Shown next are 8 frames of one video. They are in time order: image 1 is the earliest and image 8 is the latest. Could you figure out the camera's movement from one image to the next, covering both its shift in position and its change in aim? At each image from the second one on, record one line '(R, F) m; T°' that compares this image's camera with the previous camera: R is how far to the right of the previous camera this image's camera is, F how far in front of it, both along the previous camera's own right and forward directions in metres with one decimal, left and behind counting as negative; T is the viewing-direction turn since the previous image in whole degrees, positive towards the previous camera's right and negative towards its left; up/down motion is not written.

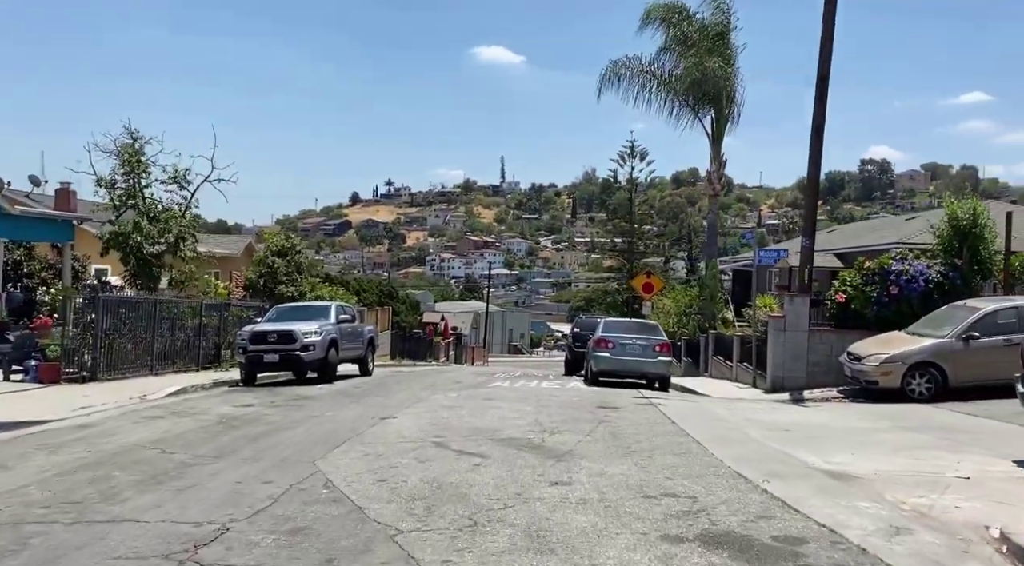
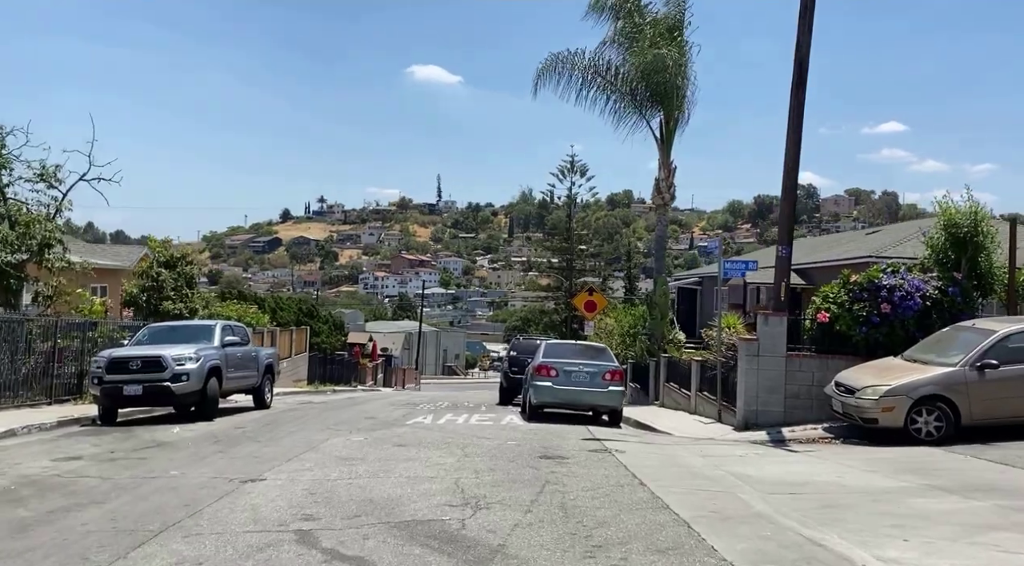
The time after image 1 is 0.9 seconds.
(+0.2, +3.3) m; +4°
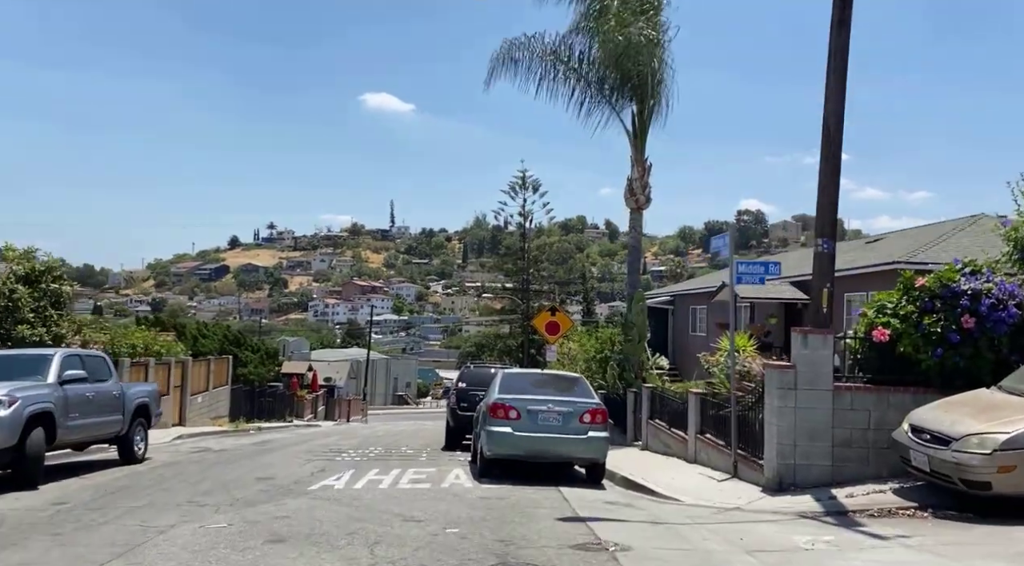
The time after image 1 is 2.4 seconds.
(+0.1, +4.5) m; +3°
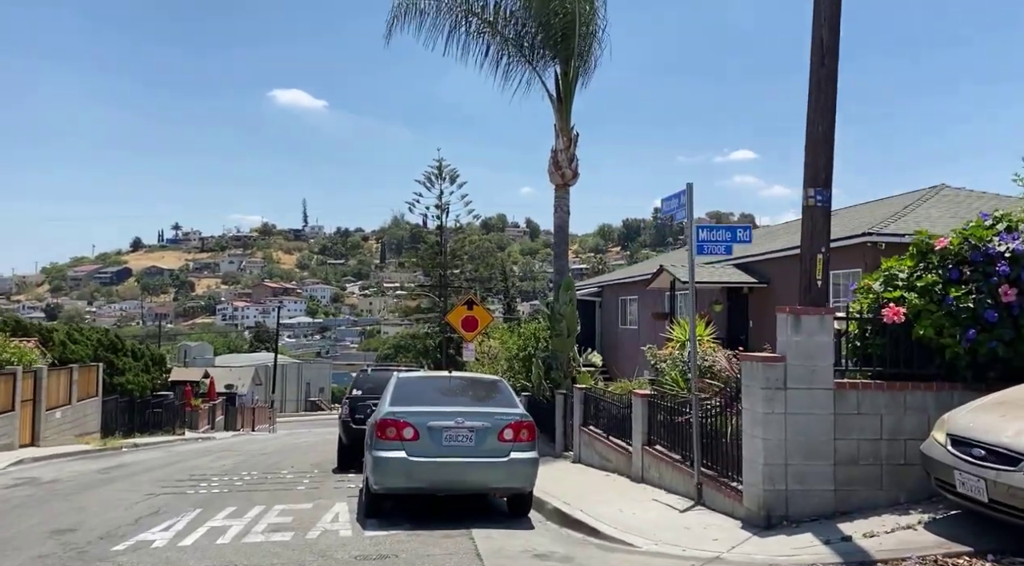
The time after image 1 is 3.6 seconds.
(+0.3, +3.2) m; +5°
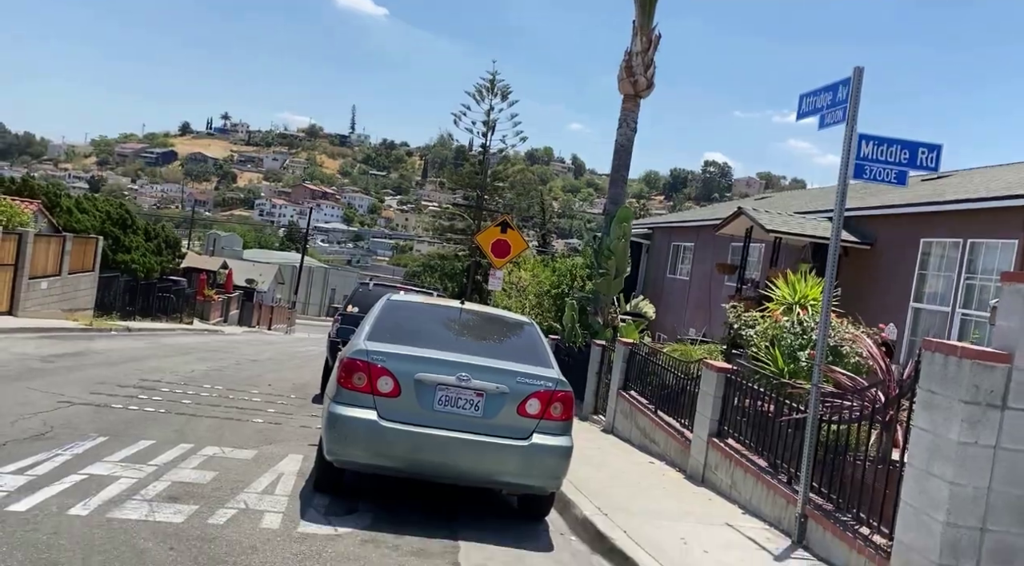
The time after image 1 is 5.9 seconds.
(-0.1, +3.3) m; -2°
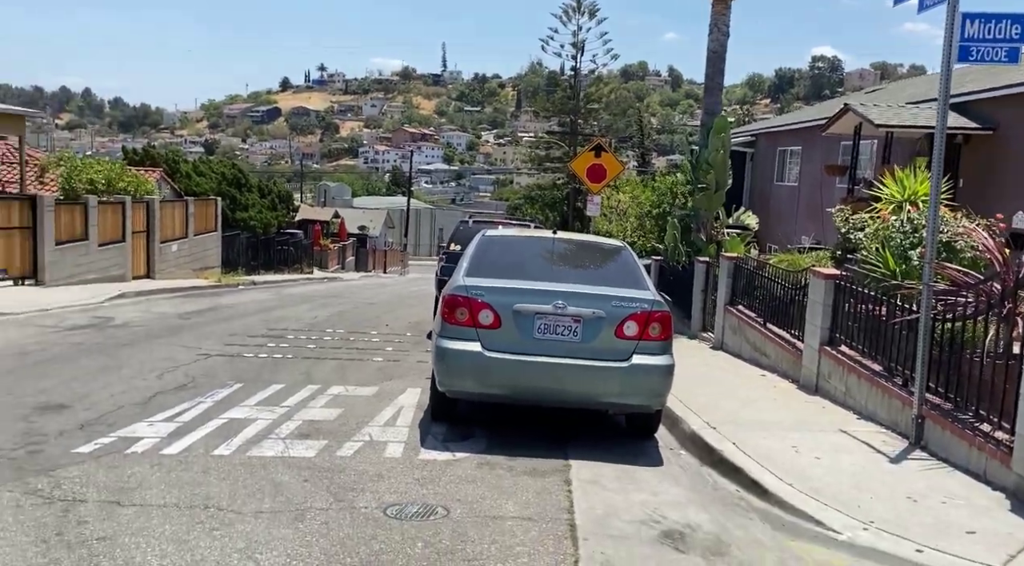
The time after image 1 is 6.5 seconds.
(+0.1, -0.2) m; -7°
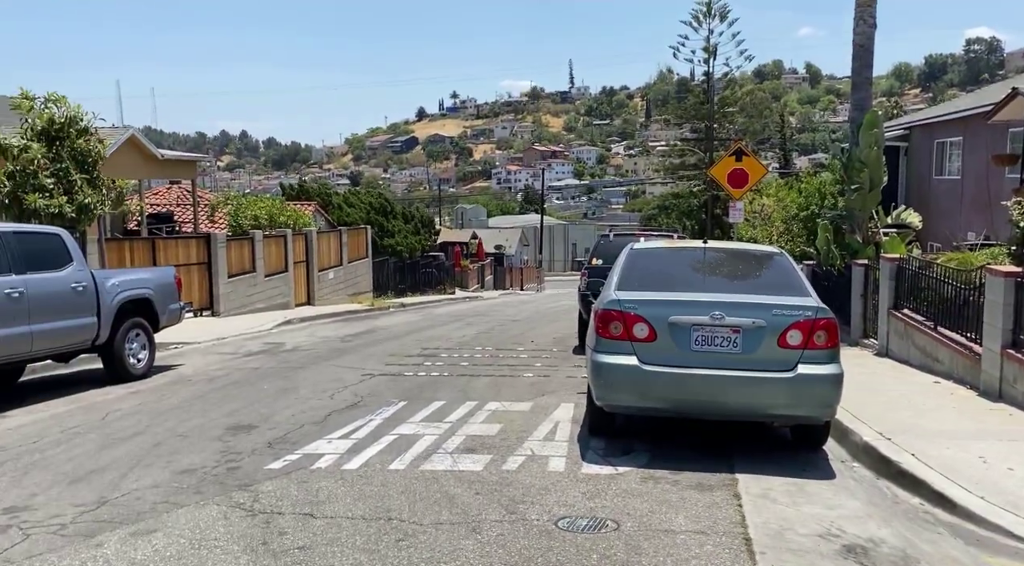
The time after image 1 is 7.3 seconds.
(-0.1, -0.1) m; -8°
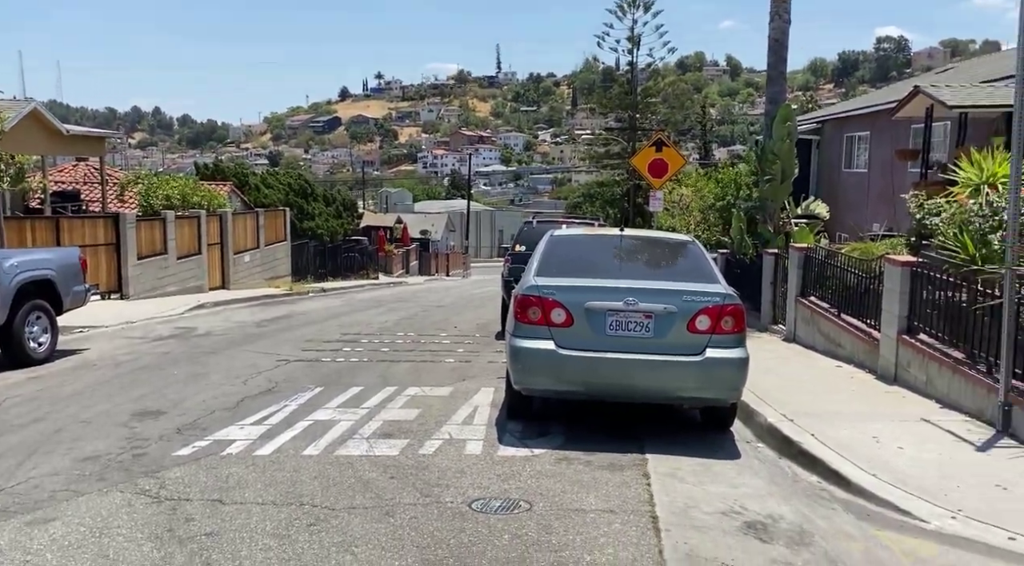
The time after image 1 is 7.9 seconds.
(+0.1, -0.1) m; +4°
